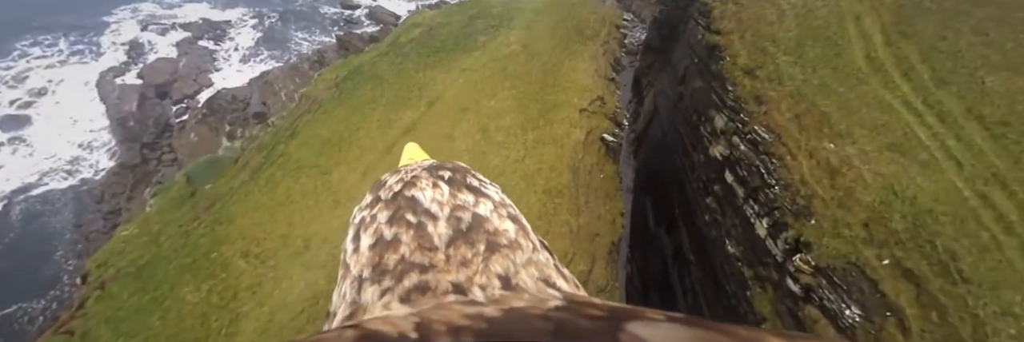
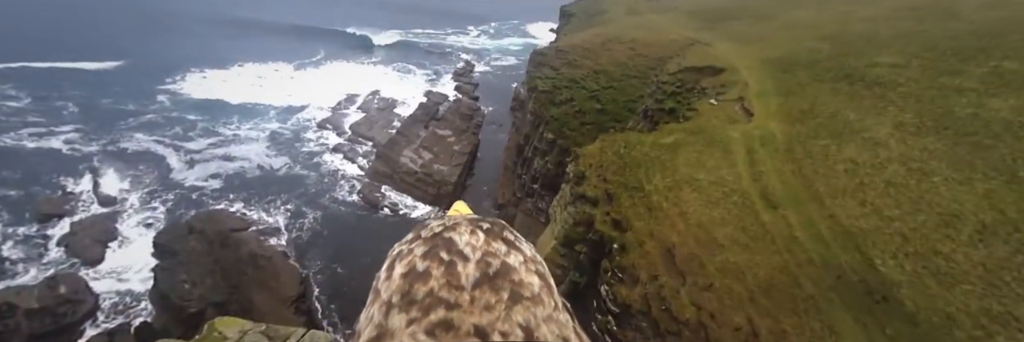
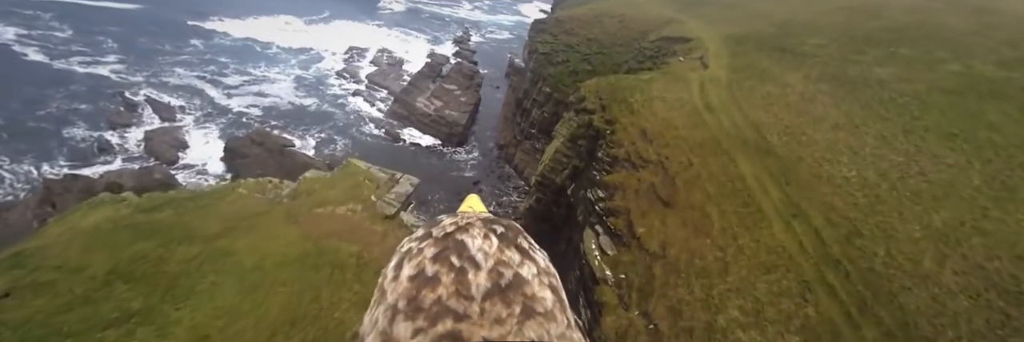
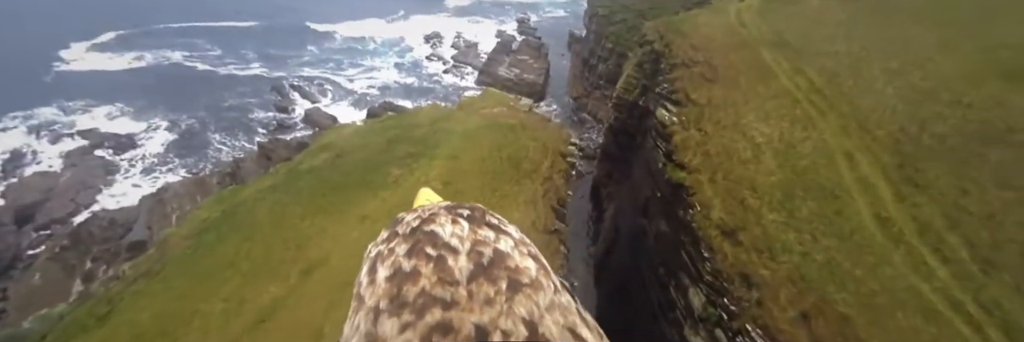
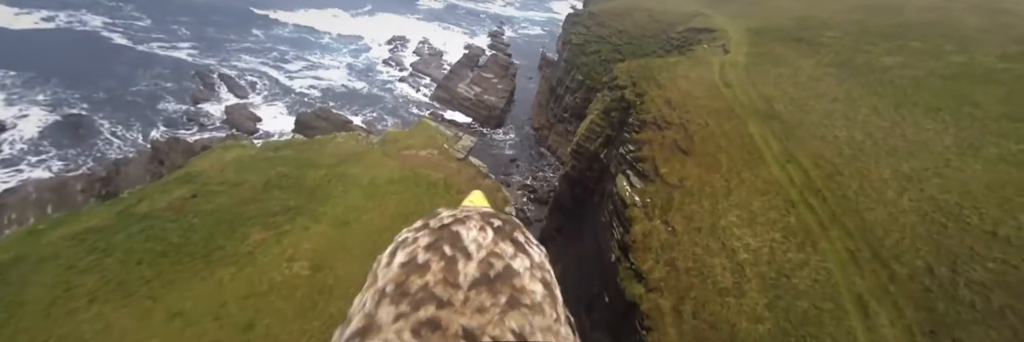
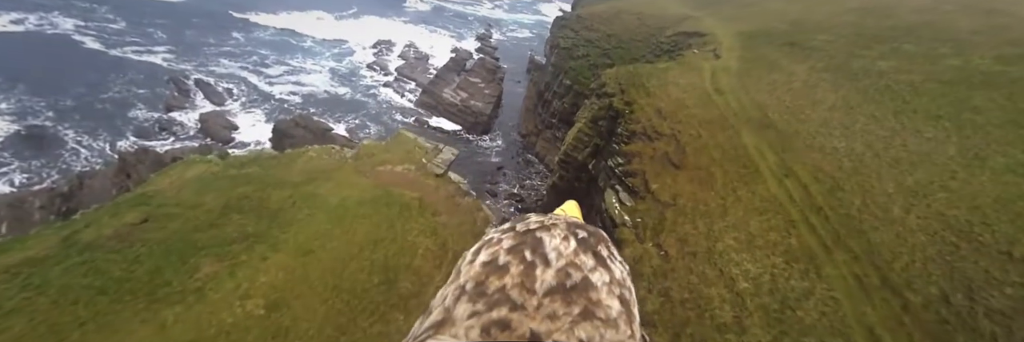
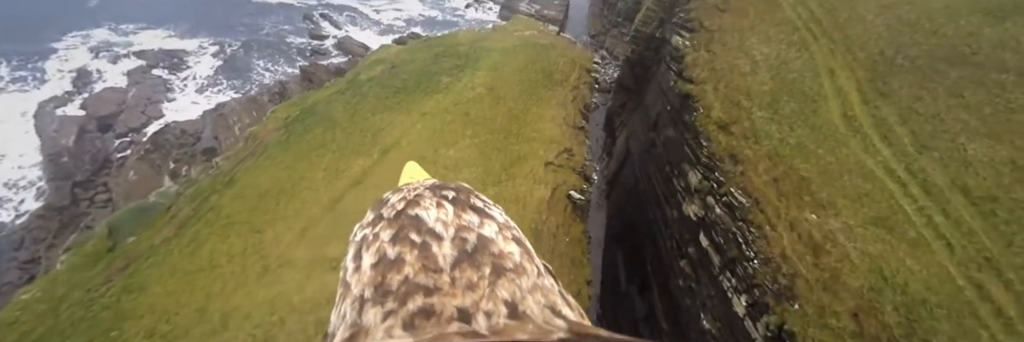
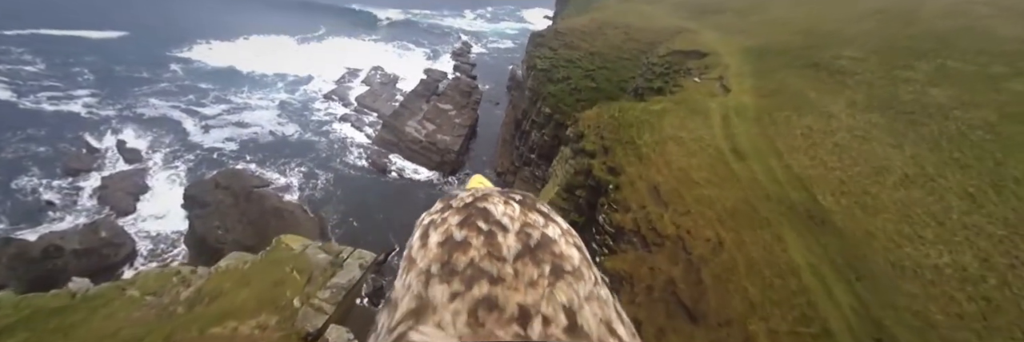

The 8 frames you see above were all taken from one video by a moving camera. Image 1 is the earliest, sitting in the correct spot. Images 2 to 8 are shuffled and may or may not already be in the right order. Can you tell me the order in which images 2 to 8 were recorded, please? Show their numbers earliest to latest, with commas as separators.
7, 4, 5, 6, 3, 8, 2
